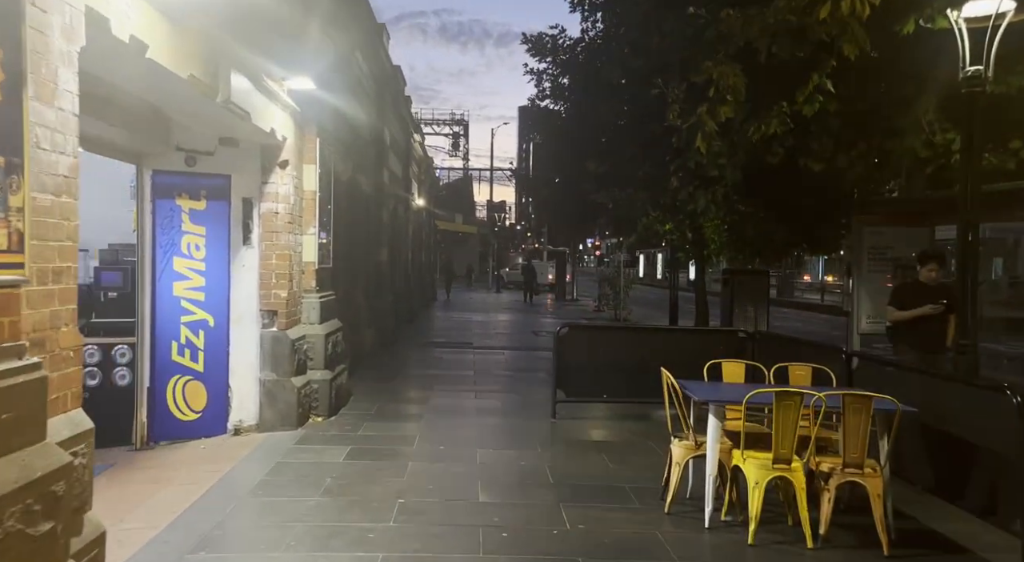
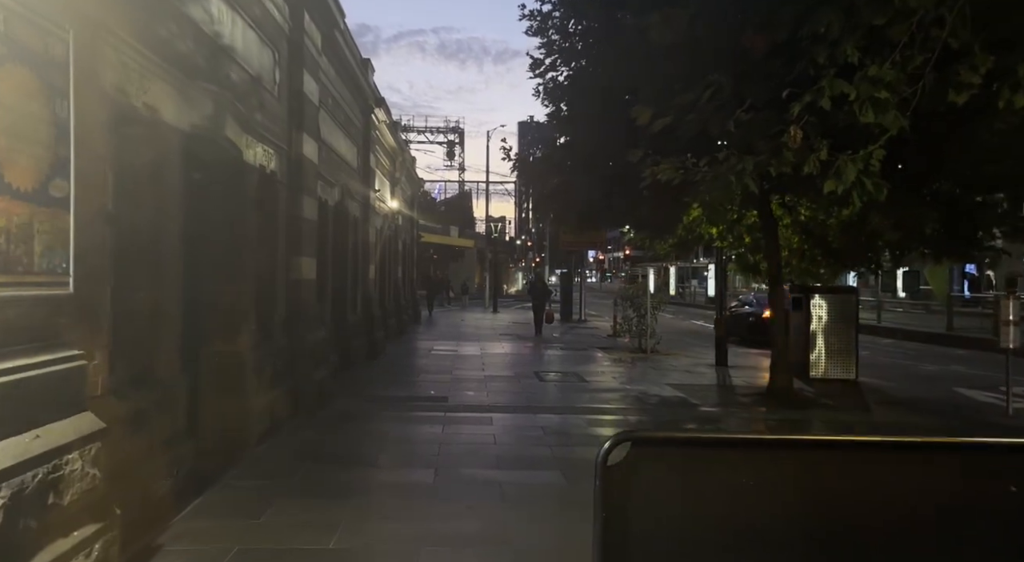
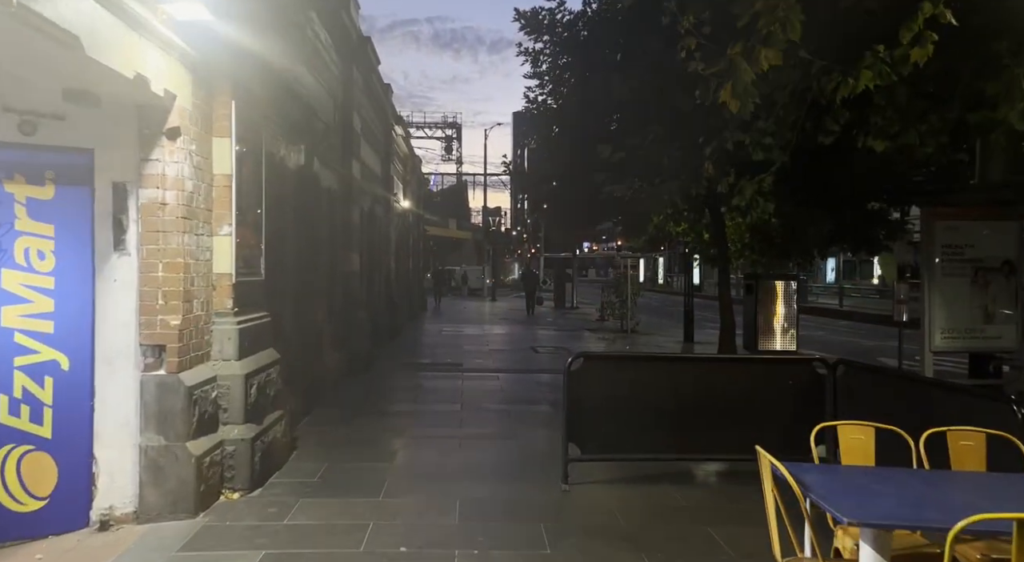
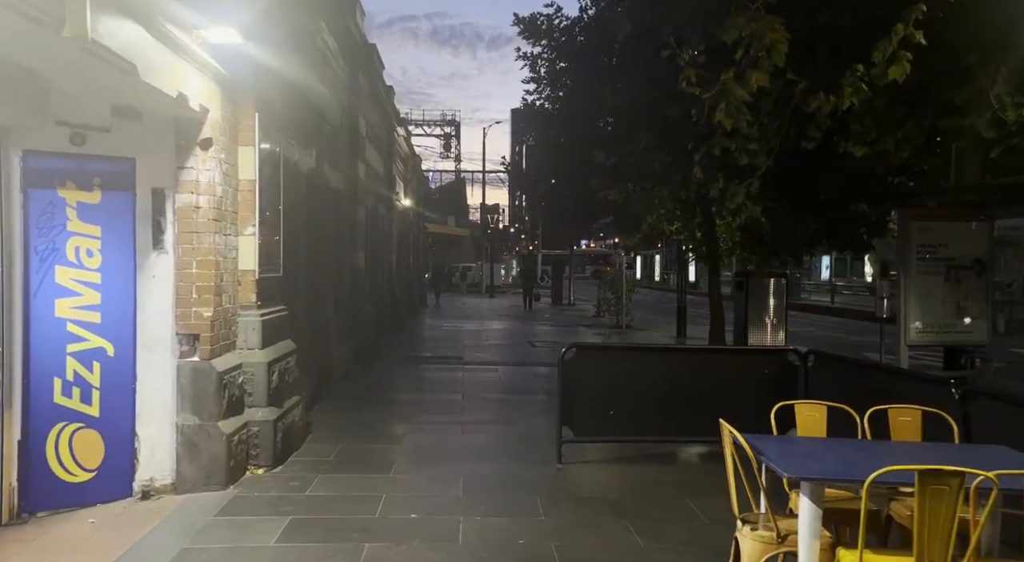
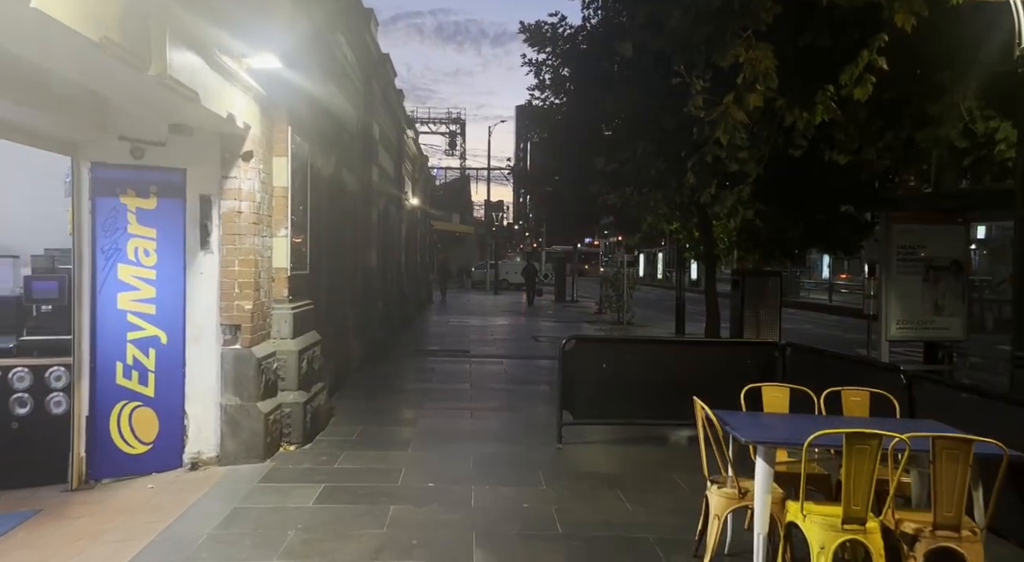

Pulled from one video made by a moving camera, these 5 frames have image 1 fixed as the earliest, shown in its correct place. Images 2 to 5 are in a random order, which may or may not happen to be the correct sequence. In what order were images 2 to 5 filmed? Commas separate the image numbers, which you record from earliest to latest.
5, 4, 3, 2
